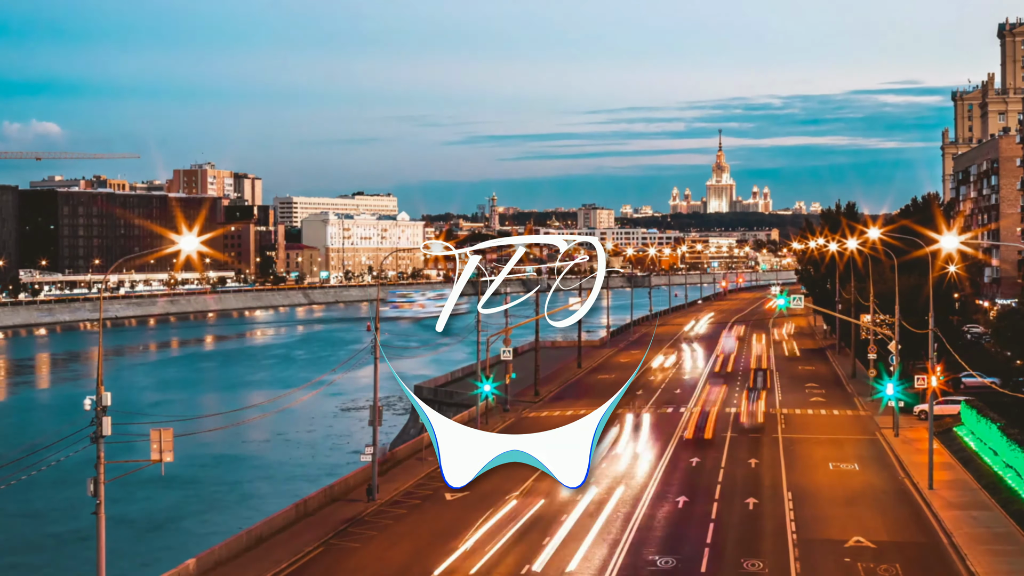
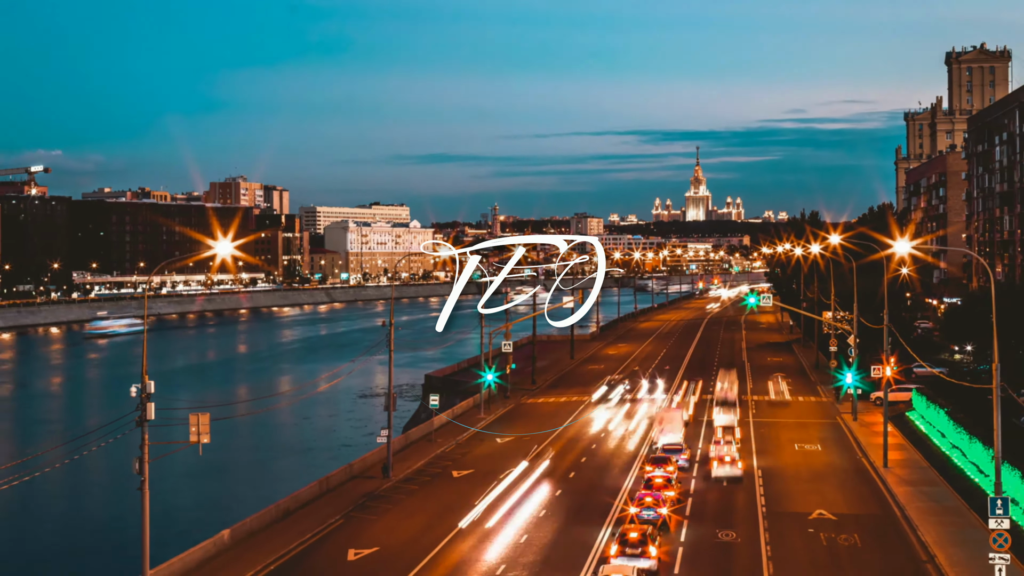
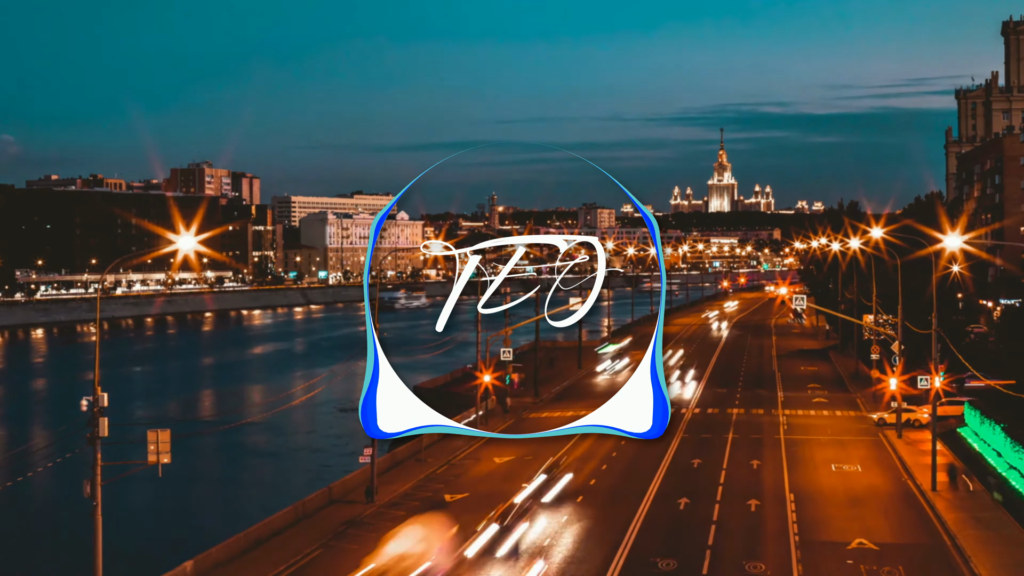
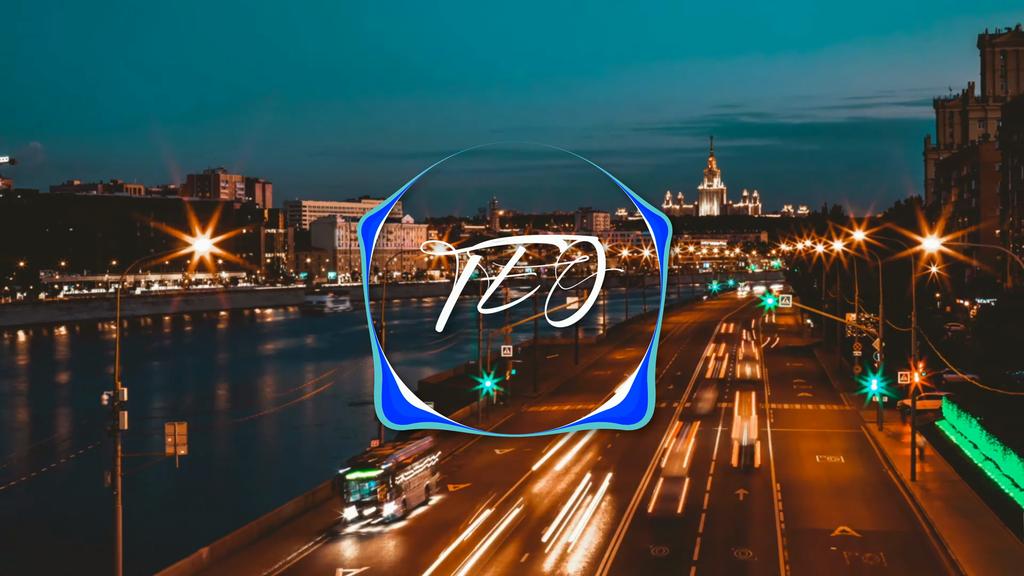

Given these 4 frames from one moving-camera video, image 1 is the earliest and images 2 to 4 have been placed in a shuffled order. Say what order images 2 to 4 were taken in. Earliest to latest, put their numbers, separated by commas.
2, 3, 4
